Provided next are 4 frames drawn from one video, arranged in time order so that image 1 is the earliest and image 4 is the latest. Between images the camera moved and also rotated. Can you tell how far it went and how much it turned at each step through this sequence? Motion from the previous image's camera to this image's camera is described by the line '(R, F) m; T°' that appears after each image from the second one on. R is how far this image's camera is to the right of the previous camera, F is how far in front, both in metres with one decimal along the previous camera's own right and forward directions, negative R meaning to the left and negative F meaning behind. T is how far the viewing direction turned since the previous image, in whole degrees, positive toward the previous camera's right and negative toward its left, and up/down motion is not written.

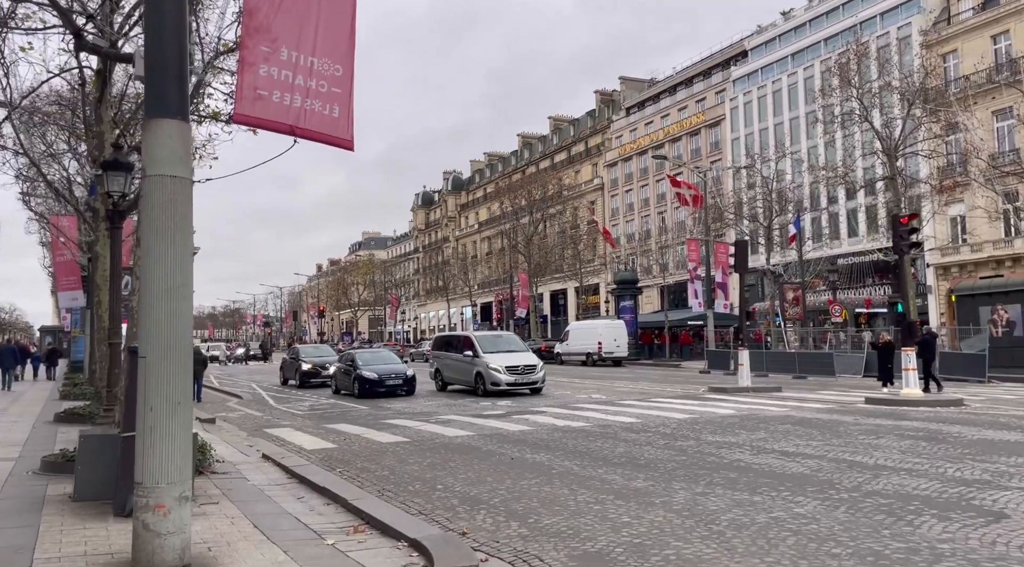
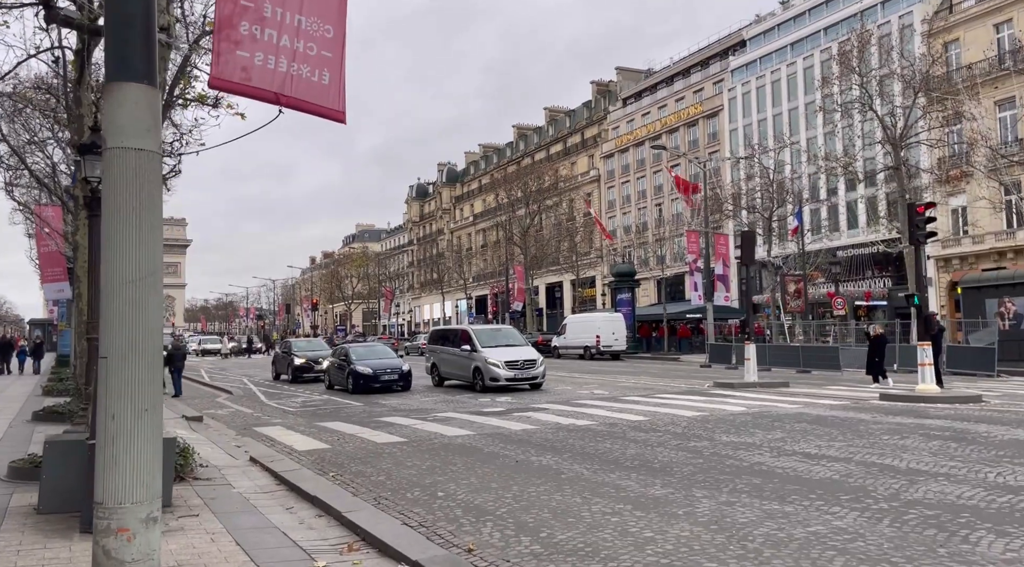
(-0.1, +0.6) m; 0°
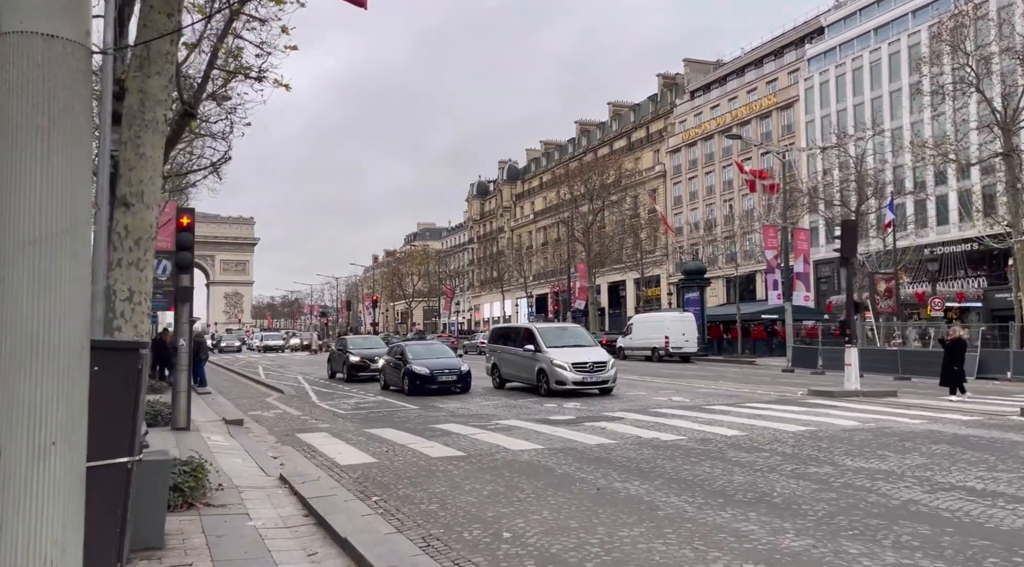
(-0.2, +1.7) m; -4°
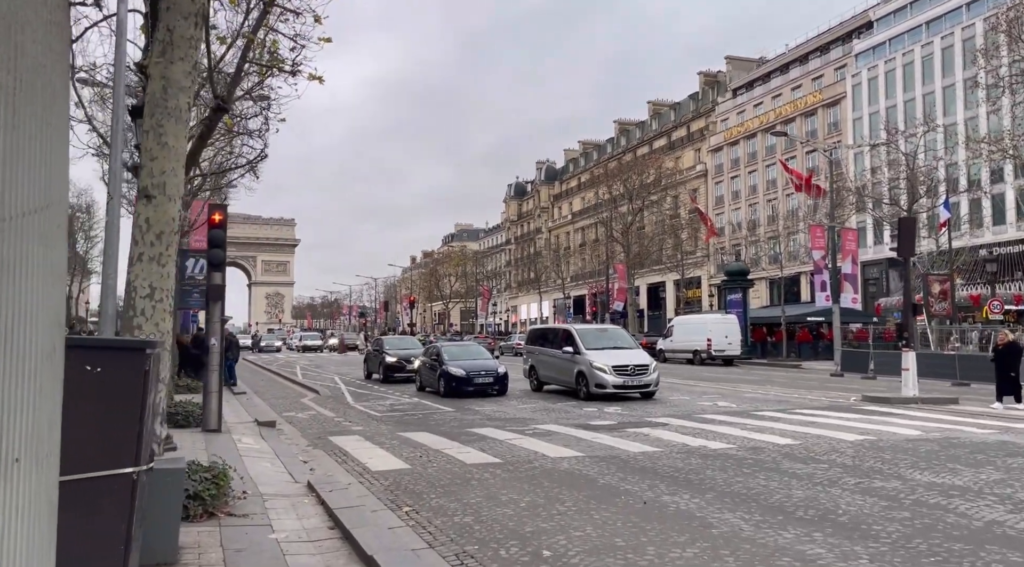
(0.0, +0.5) m; -3°
